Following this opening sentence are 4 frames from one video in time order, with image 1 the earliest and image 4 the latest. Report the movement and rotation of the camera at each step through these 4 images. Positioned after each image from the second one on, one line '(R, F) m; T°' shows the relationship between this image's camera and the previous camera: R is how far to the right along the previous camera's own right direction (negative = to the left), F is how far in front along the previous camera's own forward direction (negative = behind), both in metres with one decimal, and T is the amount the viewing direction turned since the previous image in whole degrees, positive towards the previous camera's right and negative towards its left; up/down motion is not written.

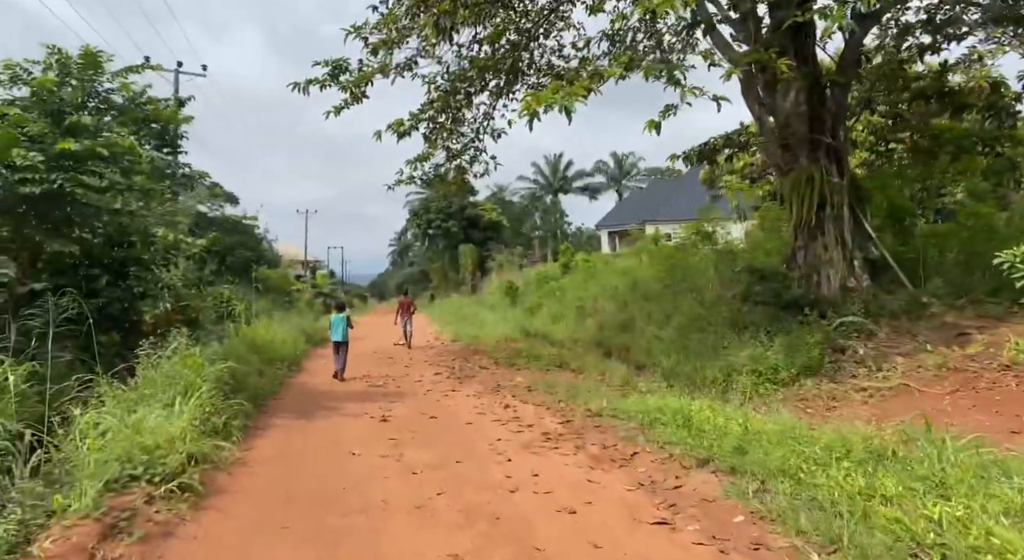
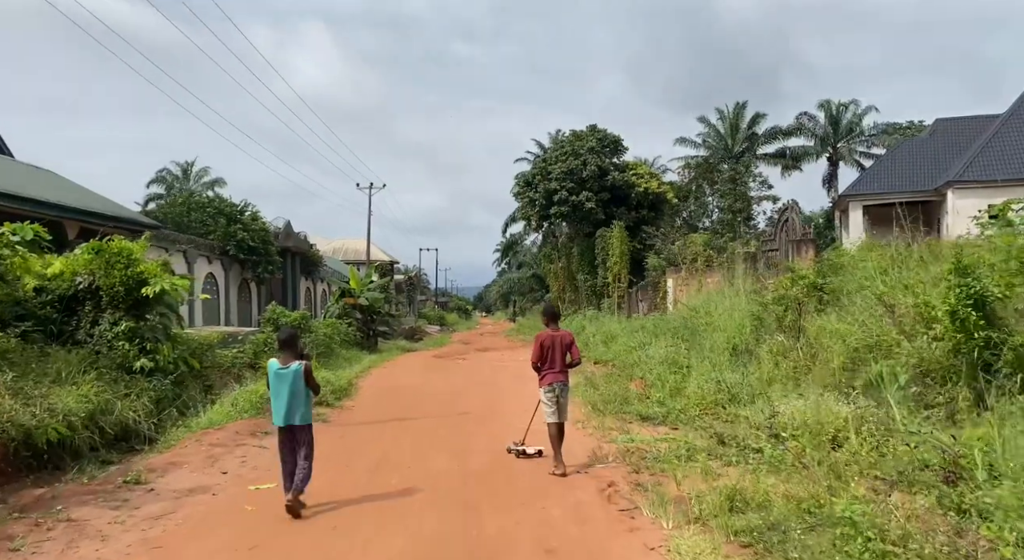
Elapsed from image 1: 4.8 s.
(-0.9, +4.6) m; -9°
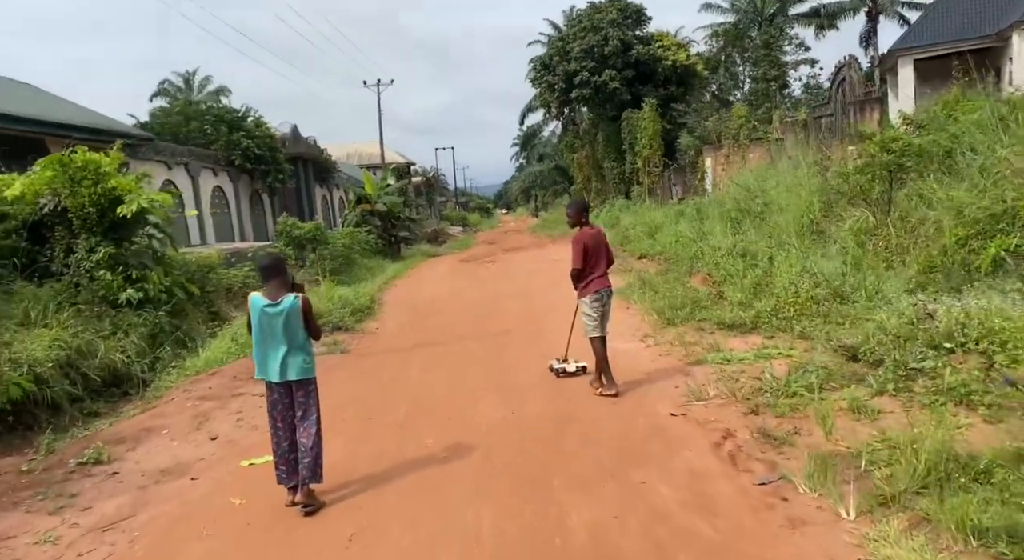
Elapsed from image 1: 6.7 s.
(-0.2, +1.7) m; -2°
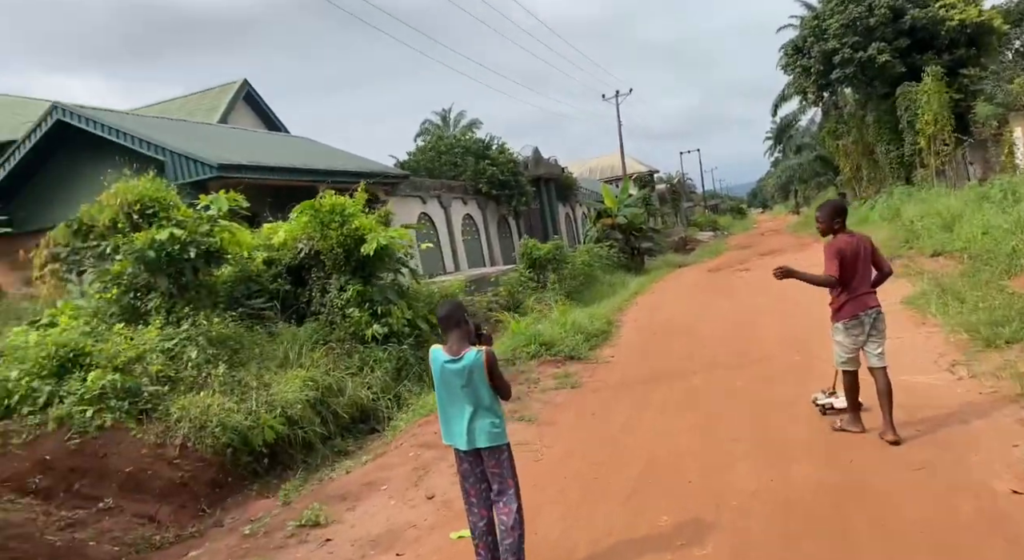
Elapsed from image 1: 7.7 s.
(+0.1, +0.9) m; -19°
